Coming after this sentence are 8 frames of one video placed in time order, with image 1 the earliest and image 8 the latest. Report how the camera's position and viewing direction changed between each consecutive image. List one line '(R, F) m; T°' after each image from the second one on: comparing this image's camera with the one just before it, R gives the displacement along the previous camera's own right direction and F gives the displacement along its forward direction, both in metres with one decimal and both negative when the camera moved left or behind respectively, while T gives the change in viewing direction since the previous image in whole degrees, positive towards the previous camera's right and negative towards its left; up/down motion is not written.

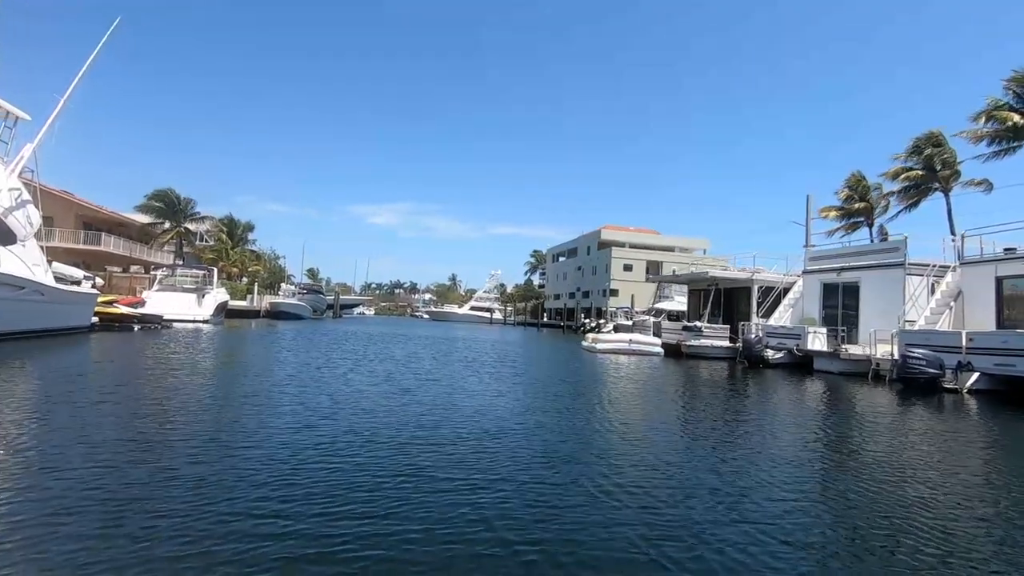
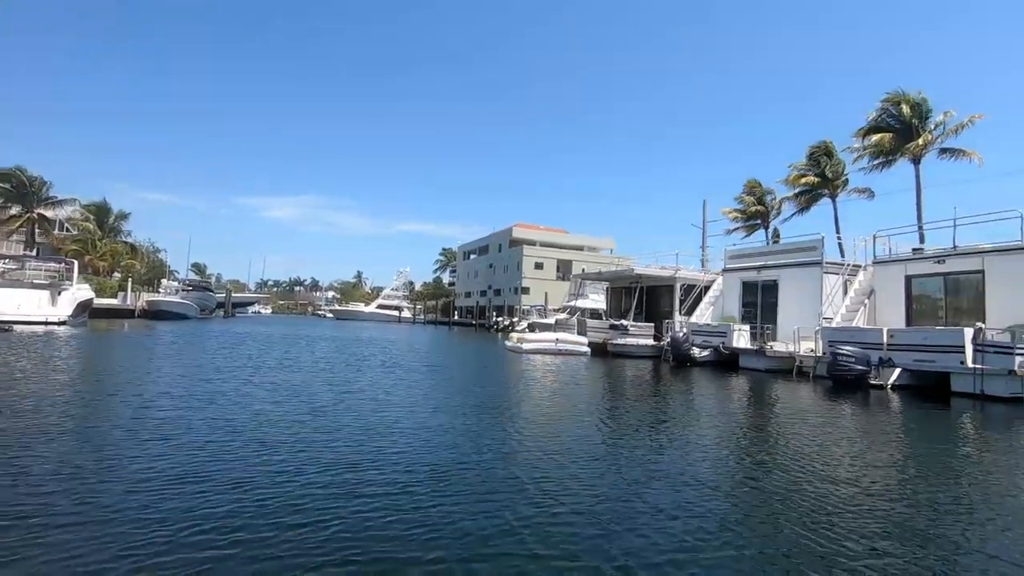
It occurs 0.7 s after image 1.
(-0.5, +1.4) m; +9°
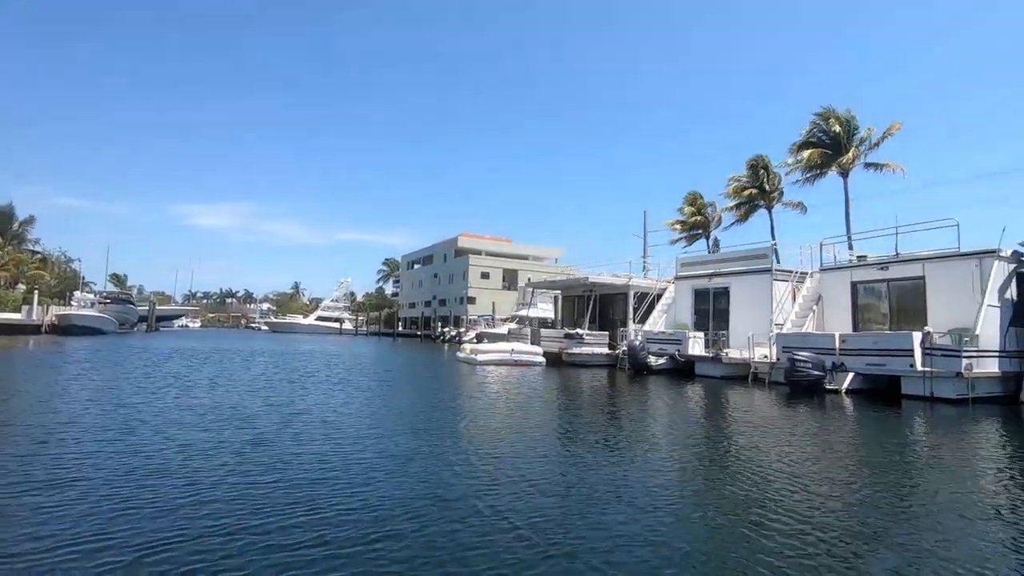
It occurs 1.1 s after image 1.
(-0.3, +0.6) m; +6°
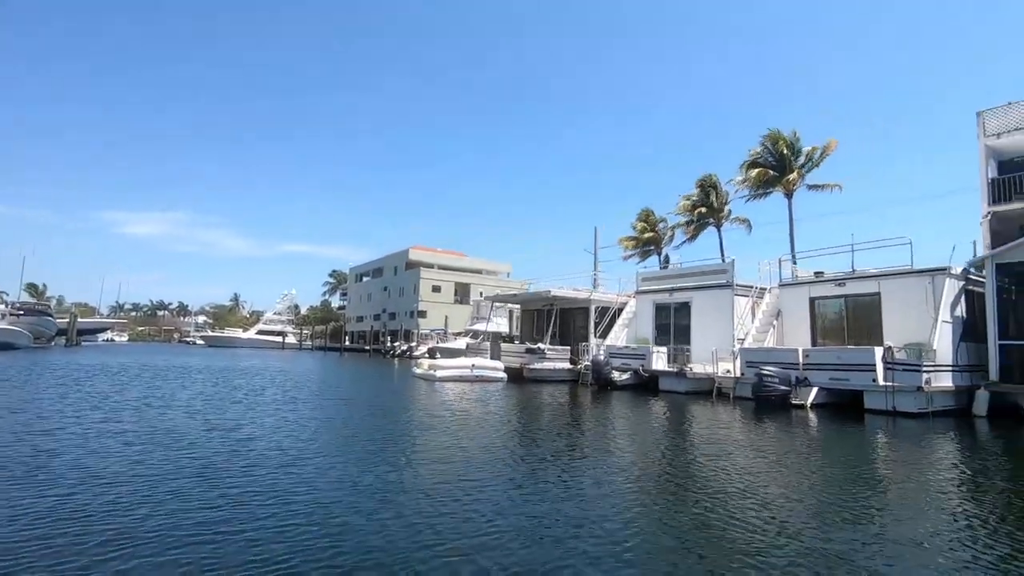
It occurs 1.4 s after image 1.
(-0.4, +0.6) m; +5°
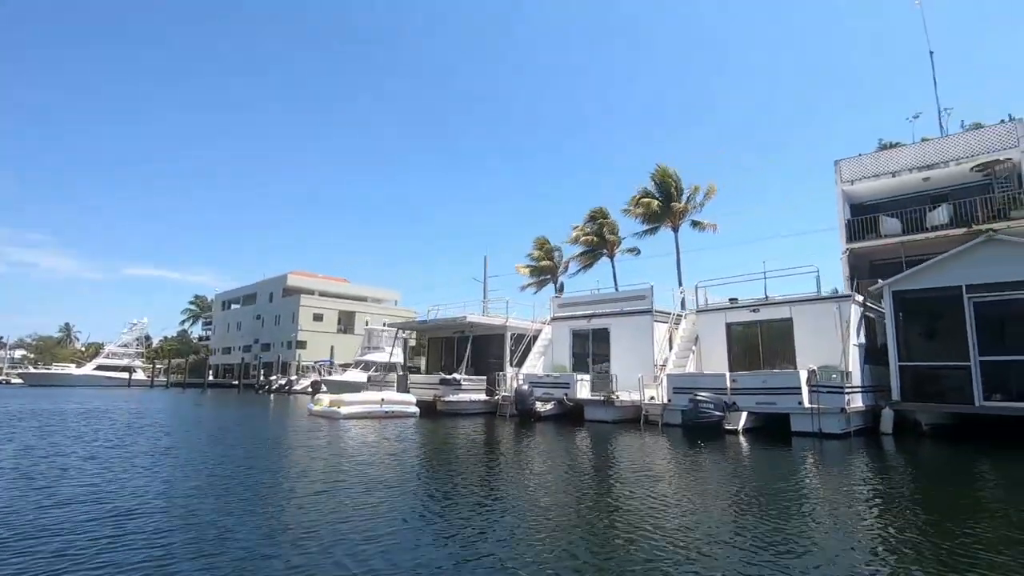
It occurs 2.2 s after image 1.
(-1.2, +1.3) m; +12°
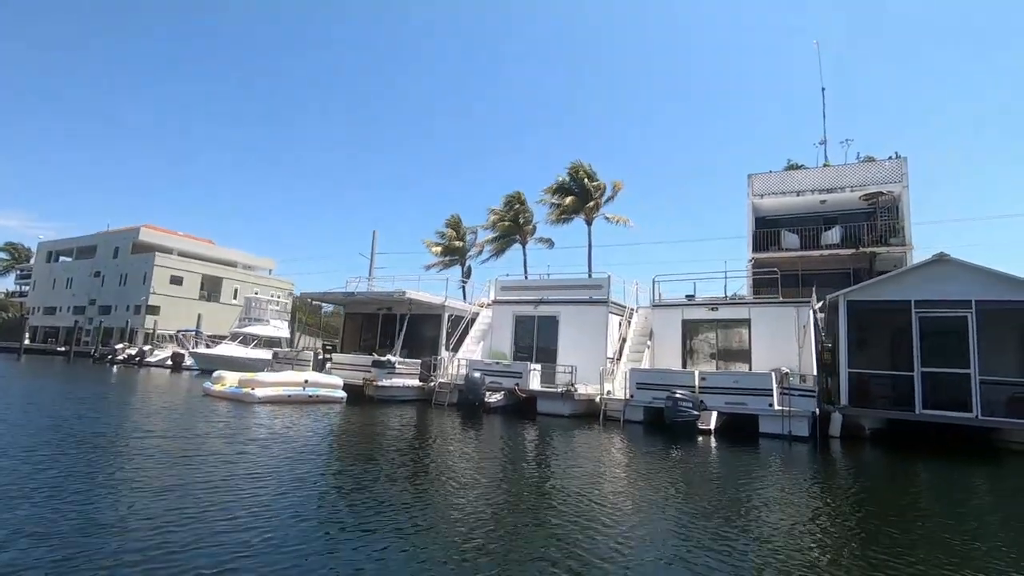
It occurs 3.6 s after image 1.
(-2.4, +1.9) m; +13°
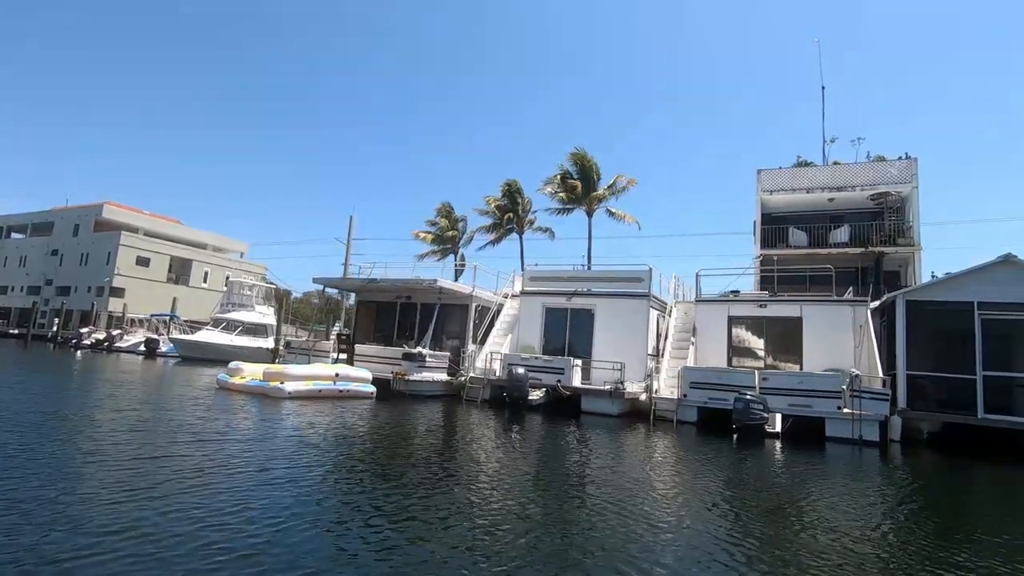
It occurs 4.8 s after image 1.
(-2.1, +1.1) m; +4°
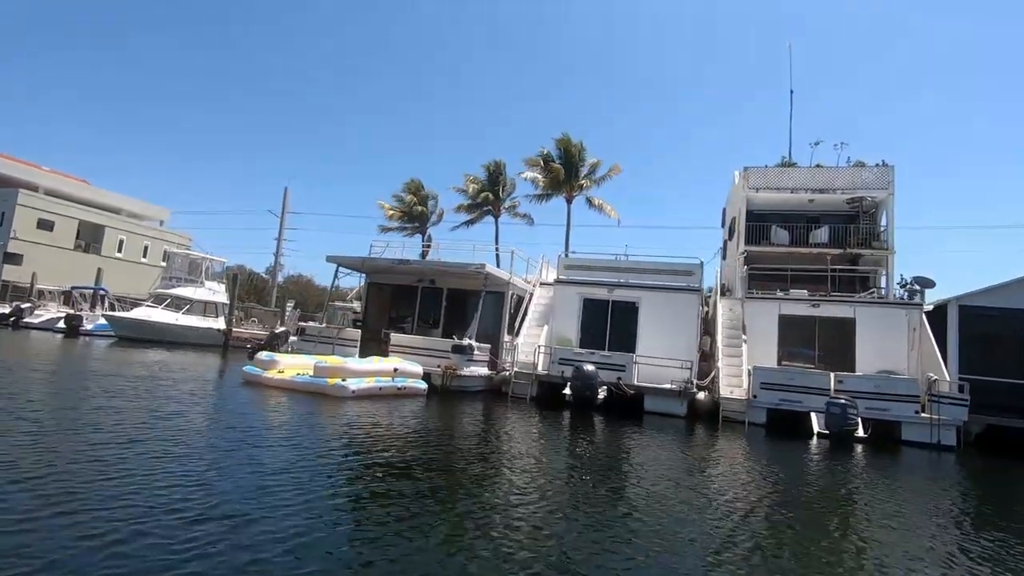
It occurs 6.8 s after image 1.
(-3.5, +1.7) m; +8°
